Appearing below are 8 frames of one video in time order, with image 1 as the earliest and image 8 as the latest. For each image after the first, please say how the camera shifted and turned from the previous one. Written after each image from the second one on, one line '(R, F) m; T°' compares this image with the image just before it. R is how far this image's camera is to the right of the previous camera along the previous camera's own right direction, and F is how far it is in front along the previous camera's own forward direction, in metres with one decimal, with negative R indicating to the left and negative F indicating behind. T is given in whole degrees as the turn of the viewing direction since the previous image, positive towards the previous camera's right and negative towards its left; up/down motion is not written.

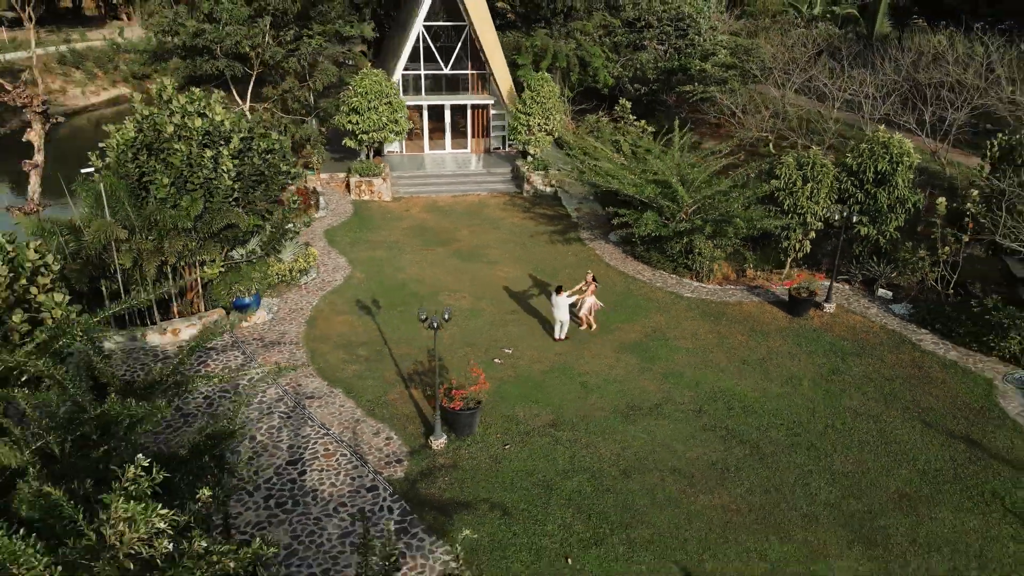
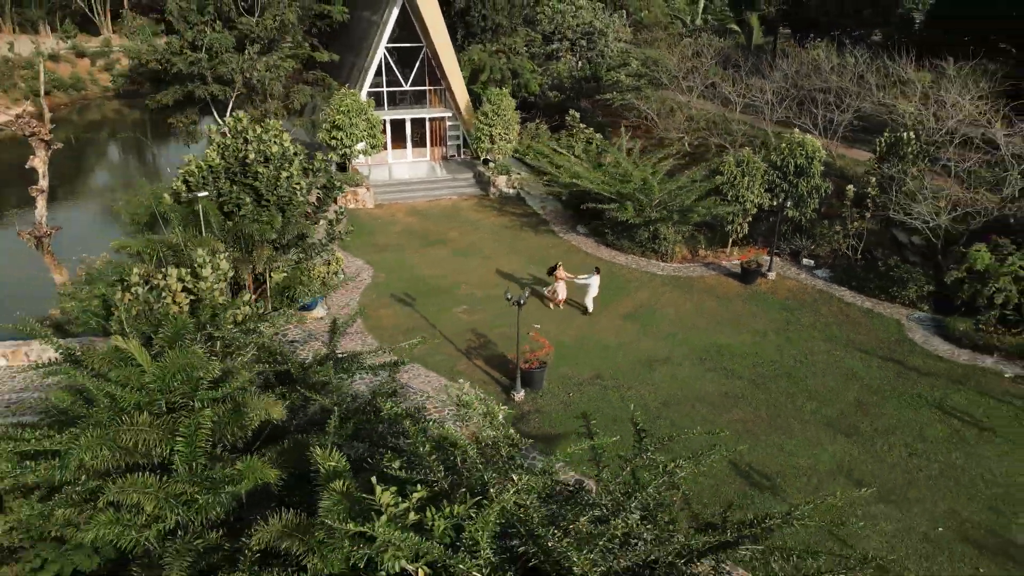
(-2.1, -1.8) m; +9°
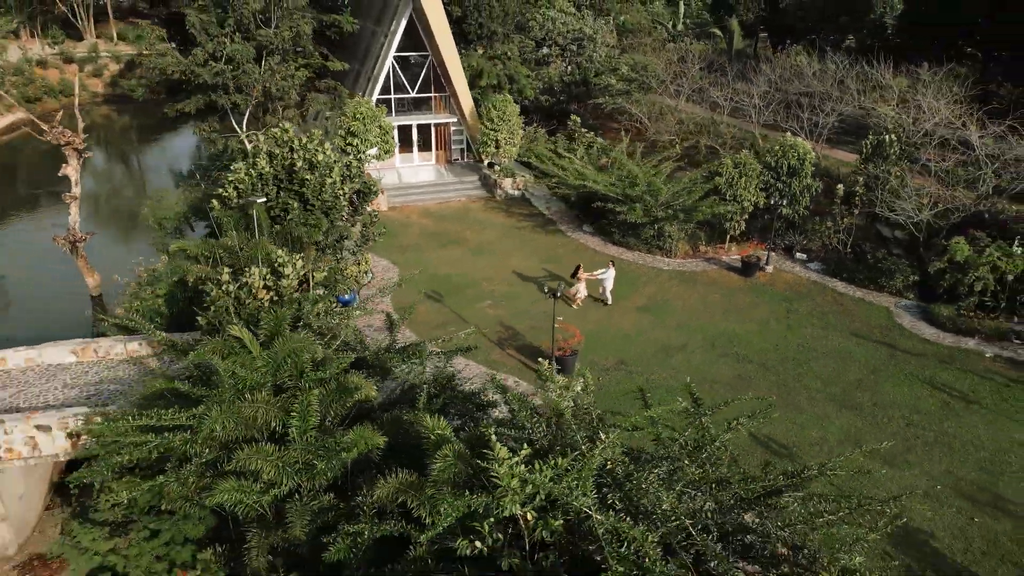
(-0.8, -0.8) m; +2°
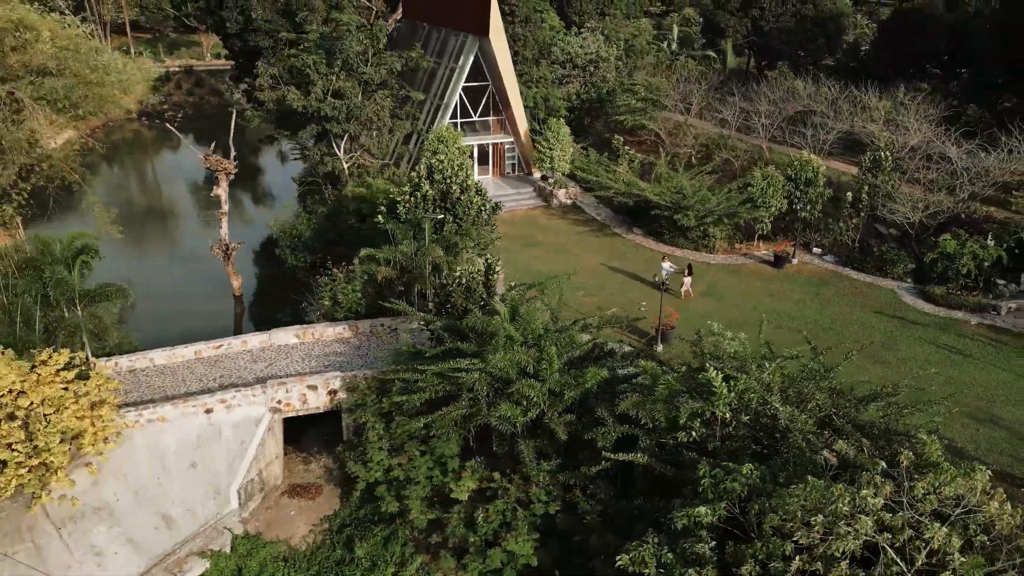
(-2.6, -3.0) m; +3°
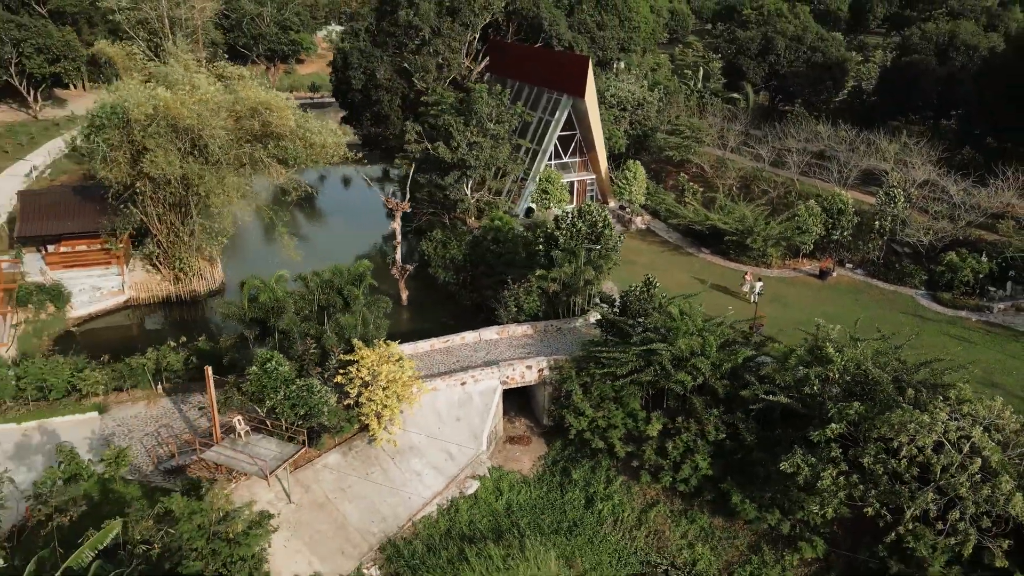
(-3.6, -4.8) m; +1°
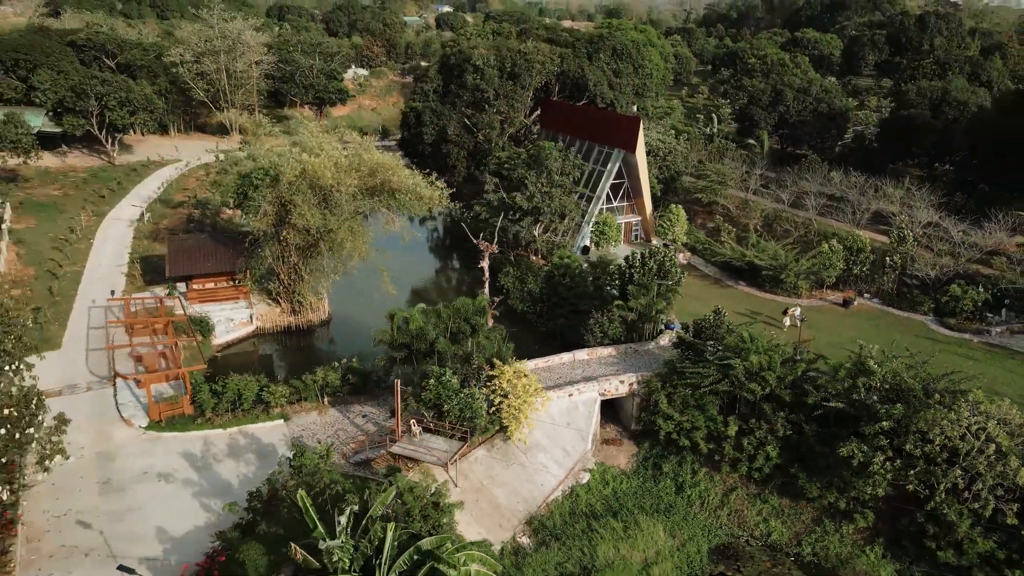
(-2.8, -3.6) m; +1°
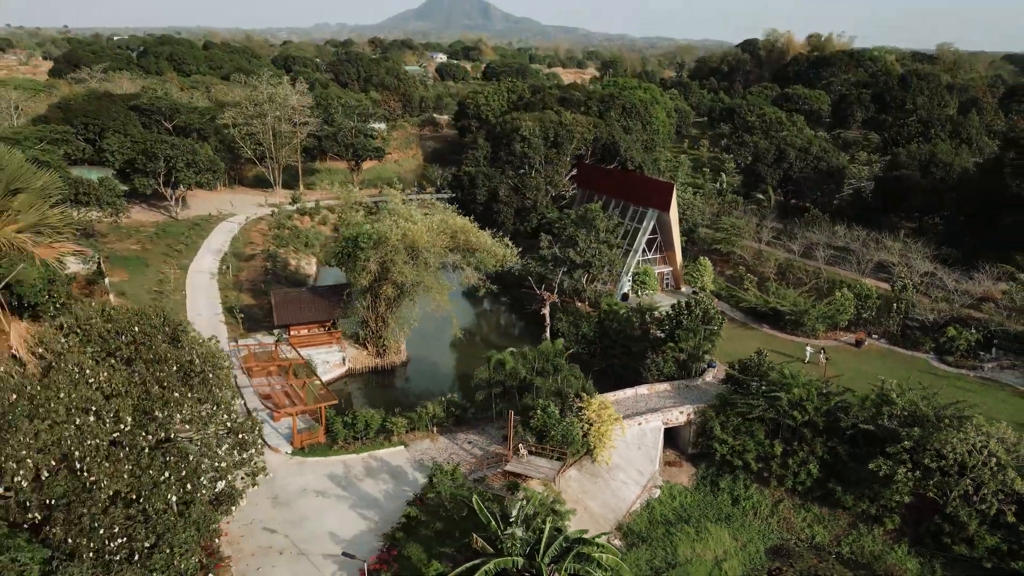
(-2.7, -3.7) m; +1°
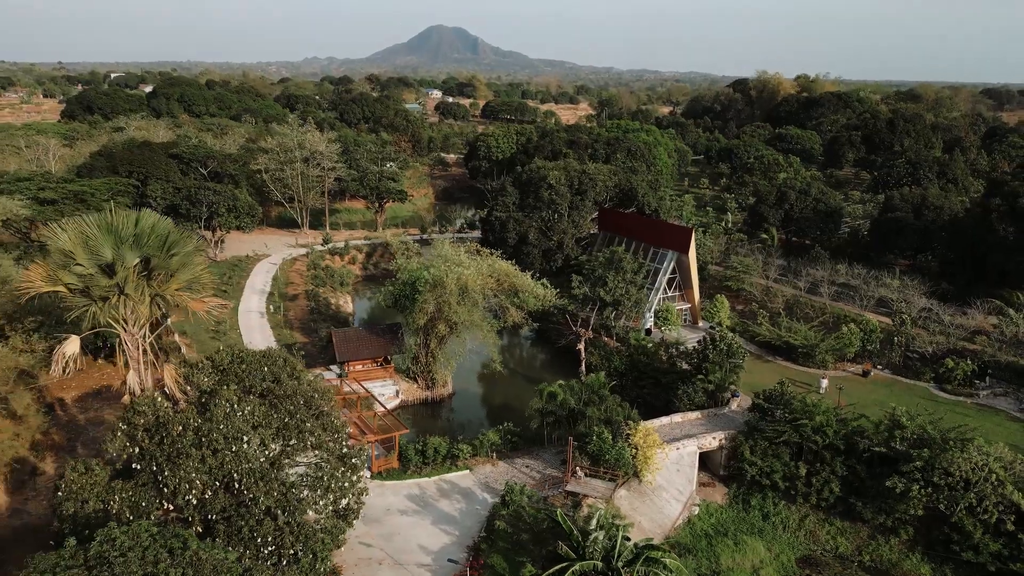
(-2.0, -2.7) m; +1°
